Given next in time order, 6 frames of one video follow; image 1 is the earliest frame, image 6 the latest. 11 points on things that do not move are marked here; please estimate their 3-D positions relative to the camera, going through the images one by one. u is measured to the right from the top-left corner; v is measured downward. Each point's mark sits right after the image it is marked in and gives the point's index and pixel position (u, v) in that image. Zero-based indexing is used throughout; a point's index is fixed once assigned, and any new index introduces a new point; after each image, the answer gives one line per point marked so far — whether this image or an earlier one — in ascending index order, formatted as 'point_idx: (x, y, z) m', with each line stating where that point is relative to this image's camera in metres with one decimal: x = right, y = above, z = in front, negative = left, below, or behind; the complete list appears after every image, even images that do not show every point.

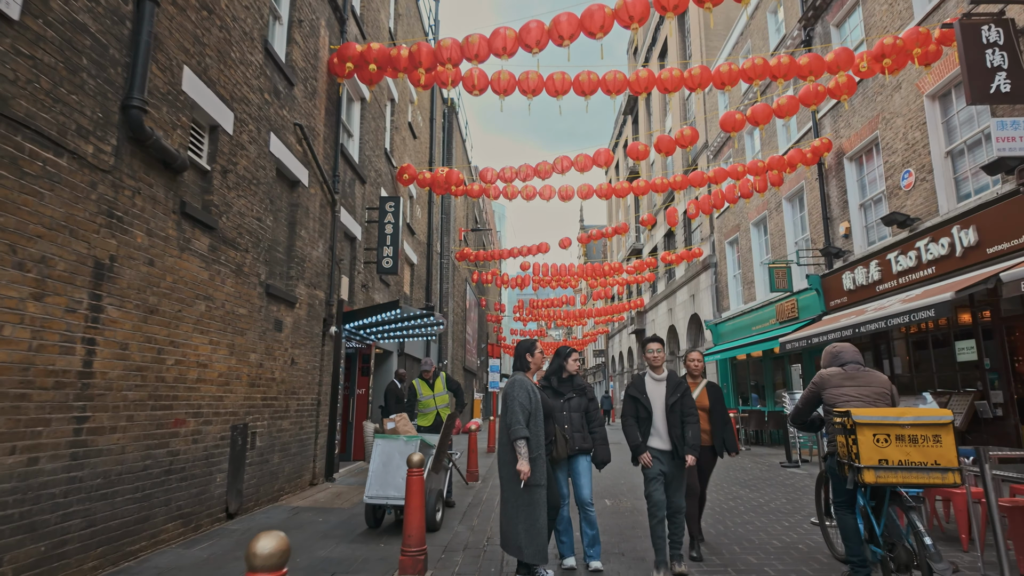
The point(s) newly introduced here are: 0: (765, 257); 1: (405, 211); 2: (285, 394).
0: (+7.3, +0.9, +17.4) m
1: (-2.7, +1.9, +15.0) m
2: (-2.8, -1.3, +7.5) m
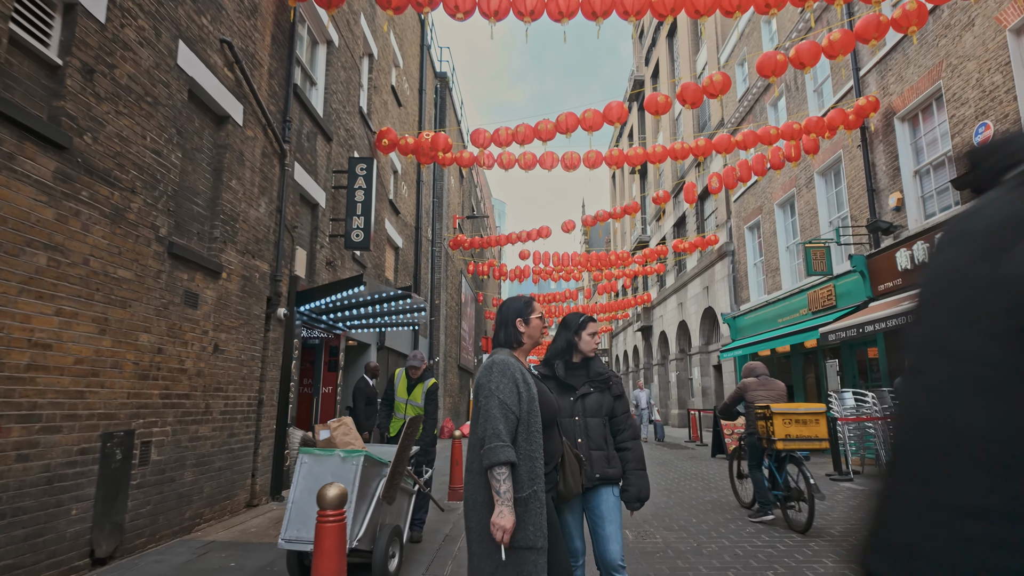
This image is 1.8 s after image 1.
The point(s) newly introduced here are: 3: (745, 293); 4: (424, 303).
0: (+7.3, +1.2, +15.6) m
1: (-2.8, +2.2, +13.2) m
2: (-2.9, -1.0, +5.7) m
3: (+7.1, -0.2, +18.3) m
4: (-1.4, -0.2, +9.3) m
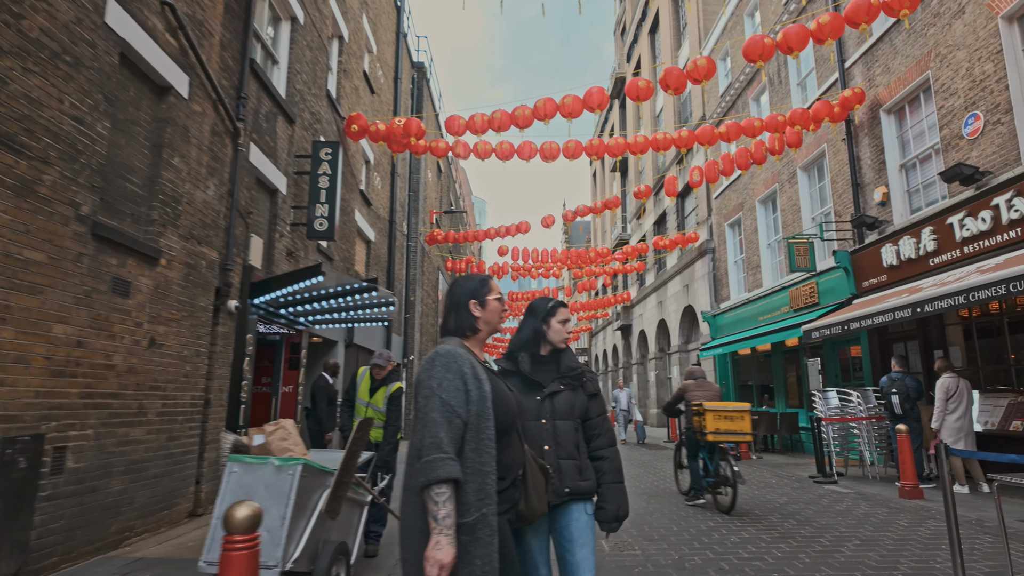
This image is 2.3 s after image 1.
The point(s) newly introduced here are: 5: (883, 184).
0: (+6.7, +1.3, +15.4) m
1: (-3.3, +2.4, +12.6) m
2: (-3.2, -0.9, +5.1) m
3: (+6.4, -0.1, +18.0) m
4: (-1.8, -0.1, +8.8) m
5: (+6.6, +1.8, +10.6) m
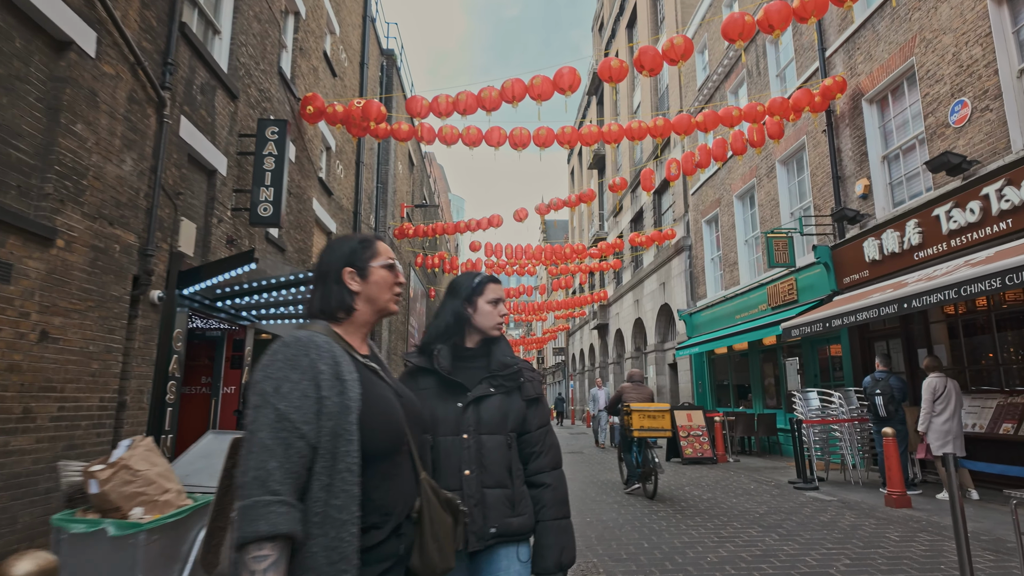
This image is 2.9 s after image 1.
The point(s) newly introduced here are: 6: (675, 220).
0: (+5.9, +1.3, +15.0) m
1: (-3.9, +2.5, +11.8) m
2: (-3.6, -0.7, +4.4) m
3: (+5.6, 0.0, +17.6) m
4: (-2.3, 0.0, +8.1) m
5: (+6.0, +1.9, +10.2) m
6: (+5.4, +2.3, +19.9) m
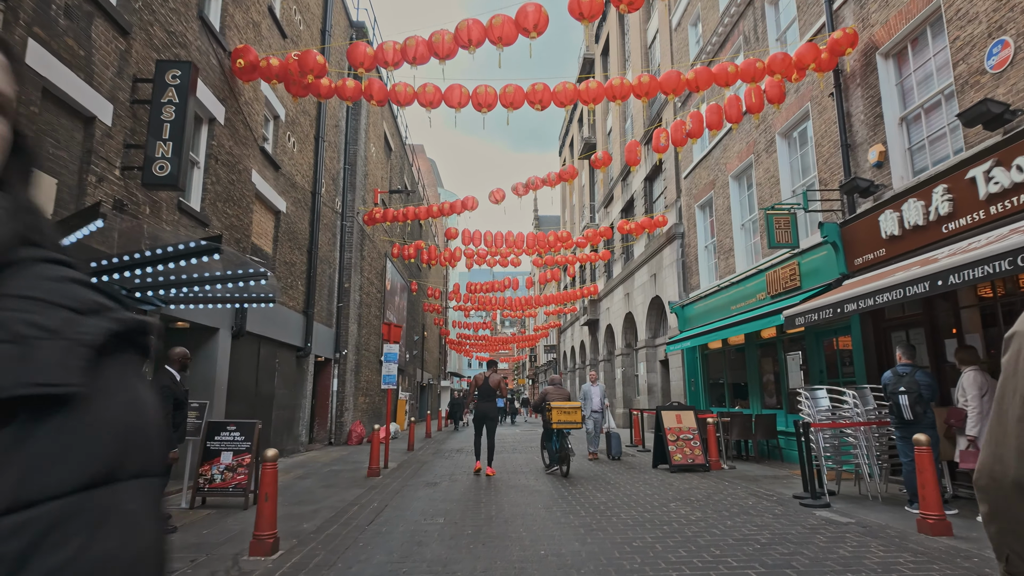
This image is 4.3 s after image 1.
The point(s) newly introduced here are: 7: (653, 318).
0: (+5.3, +1.6, +13.6) m
1: (-4.5, +2.8, +10.4) m
2: (-4.1, -0.5, +3.0) m
3: (+5.0, +0.2, +16.3) m
4: (-2.8, +0.2, +6.7) m
5: (+5.4, +2.2, +8.9) m
6: (+4.8, +2.5, +18.5) m
7: (+4.7, -1.0, +20.0) m
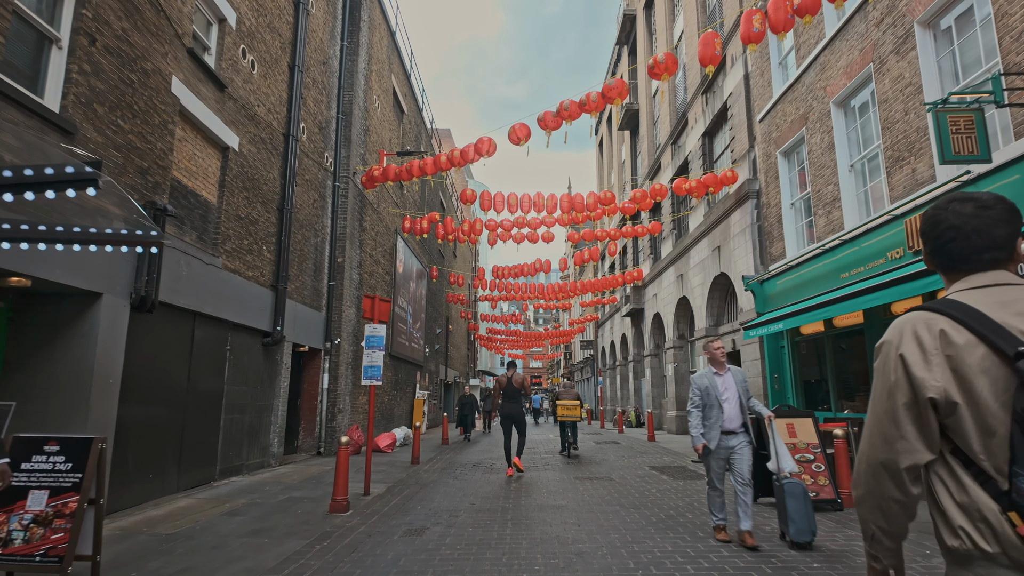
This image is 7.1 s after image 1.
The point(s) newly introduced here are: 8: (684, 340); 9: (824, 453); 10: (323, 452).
0: (+5.8, +2.2, +10.1) m
1: (-4.2, +3.3, +7.5) m
2: (-4.2, +0.1, 0.0) m
3: (+5.6, +0.9, +12.7) m
4: (-2.7, +0.8, +3.6) m
5: (+5.7, +2.8, +5.3) m
6: (+5.5, +3.2, +15.0) m
7: (+5.6, -0.3, +16.4) m
8: (+5.7, -1.7, +19.8) m
9: (+3.5, -1.8, +6.8) m
10: (-3.9, -3.4, +12.4) m
